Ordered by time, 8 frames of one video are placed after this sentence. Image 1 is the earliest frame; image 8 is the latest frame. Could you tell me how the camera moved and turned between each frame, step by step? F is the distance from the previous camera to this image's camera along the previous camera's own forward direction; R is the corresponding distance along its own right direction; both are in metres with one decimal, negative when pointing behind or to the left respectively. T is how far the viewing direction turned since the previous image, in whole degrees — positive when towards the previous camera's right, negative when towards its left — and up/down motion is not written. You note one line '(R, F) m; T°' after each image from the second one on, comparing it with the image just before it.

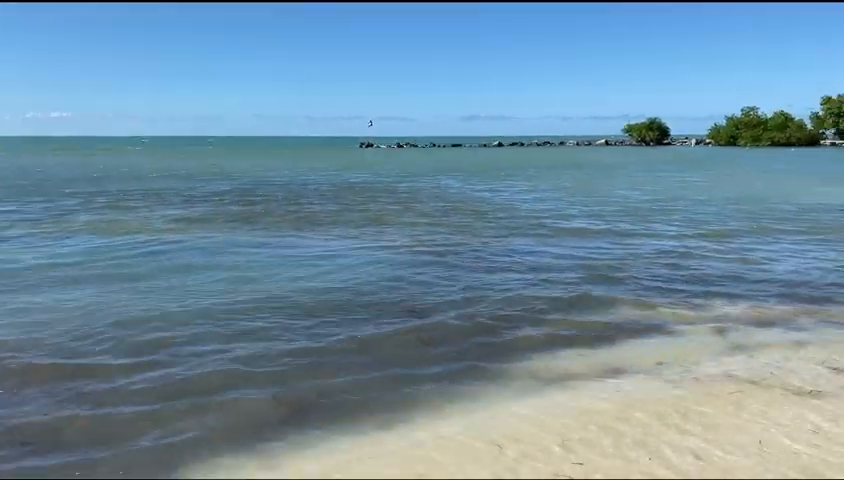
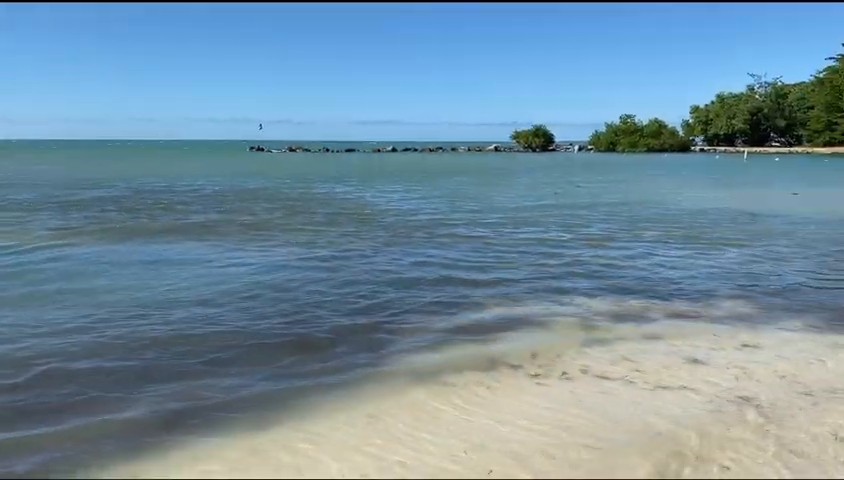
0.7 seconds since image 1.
(0.0, 0.0) m; +8°
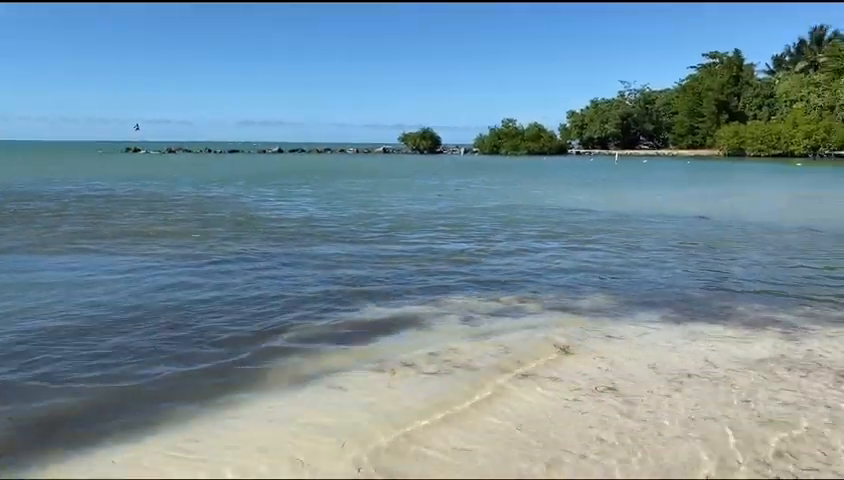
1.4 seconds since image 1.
(0.0, -0.1) m; +9°
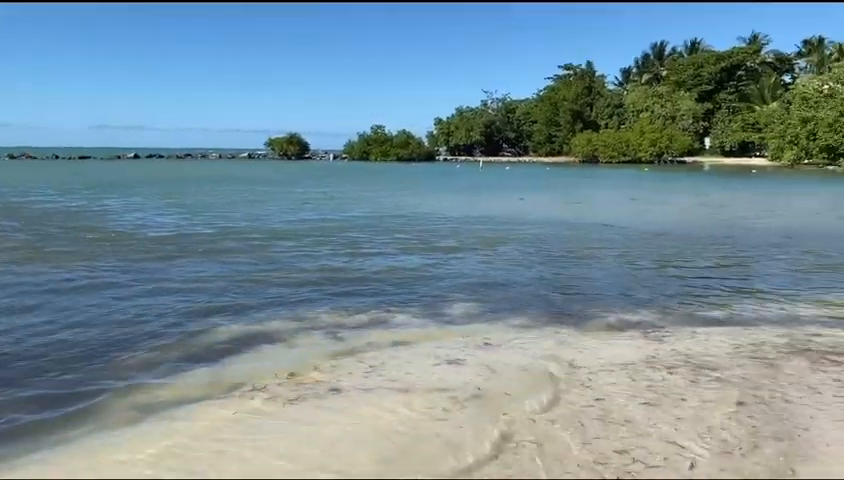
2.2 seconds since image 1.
(-0.7, +0.4) m; +10°
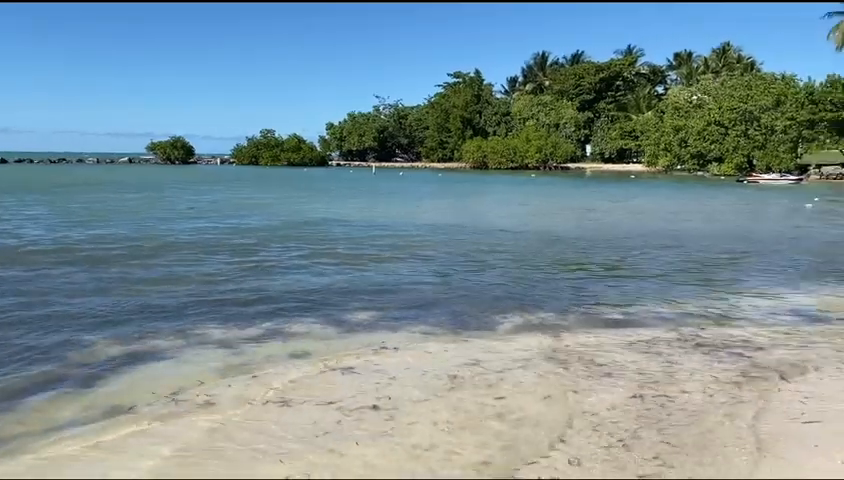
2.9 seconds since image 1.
(-0.2, +0.4) m; +9°
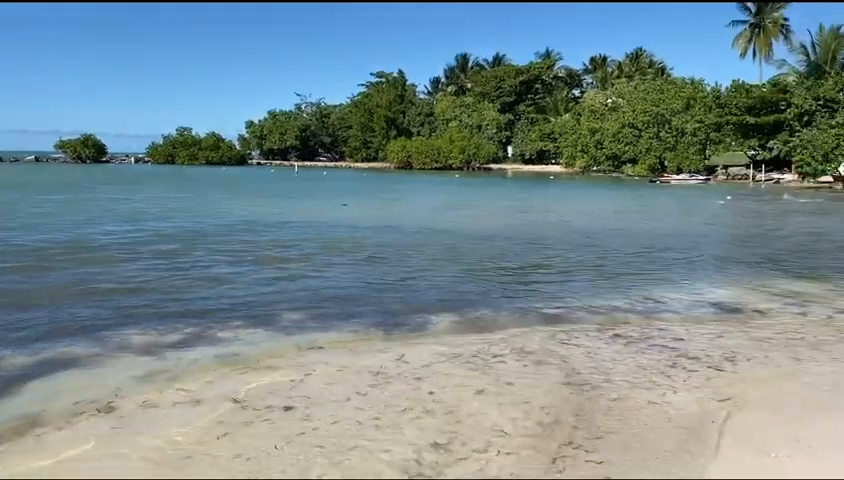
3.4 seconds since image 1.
(-0.4, +0.1) m; +6°
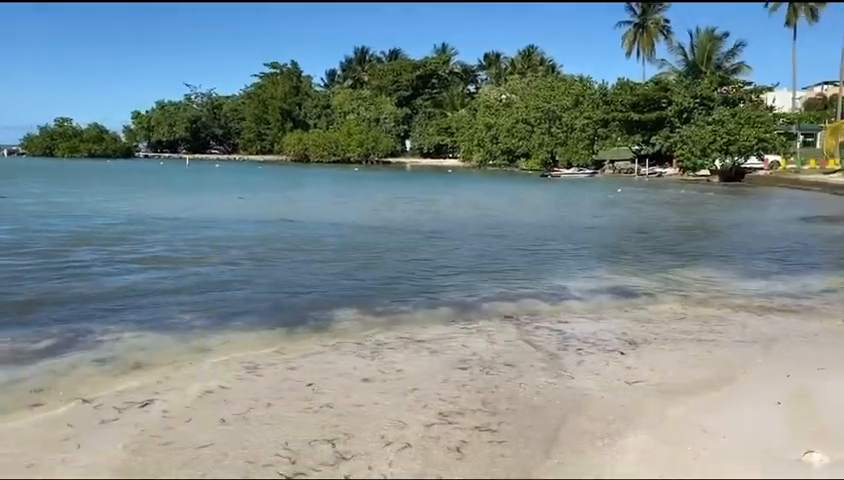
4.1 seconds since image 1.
(-0.2, +0.7) m; +8°
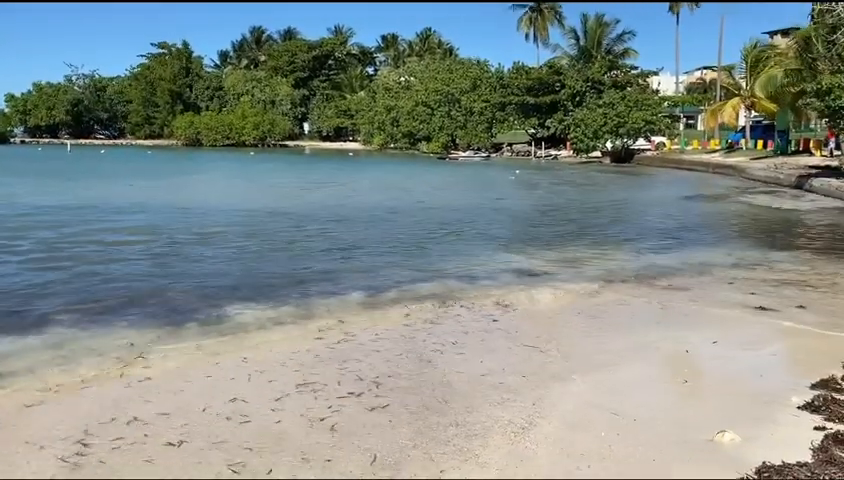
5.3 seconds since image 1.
(0.0, +1.2) m; +8°
